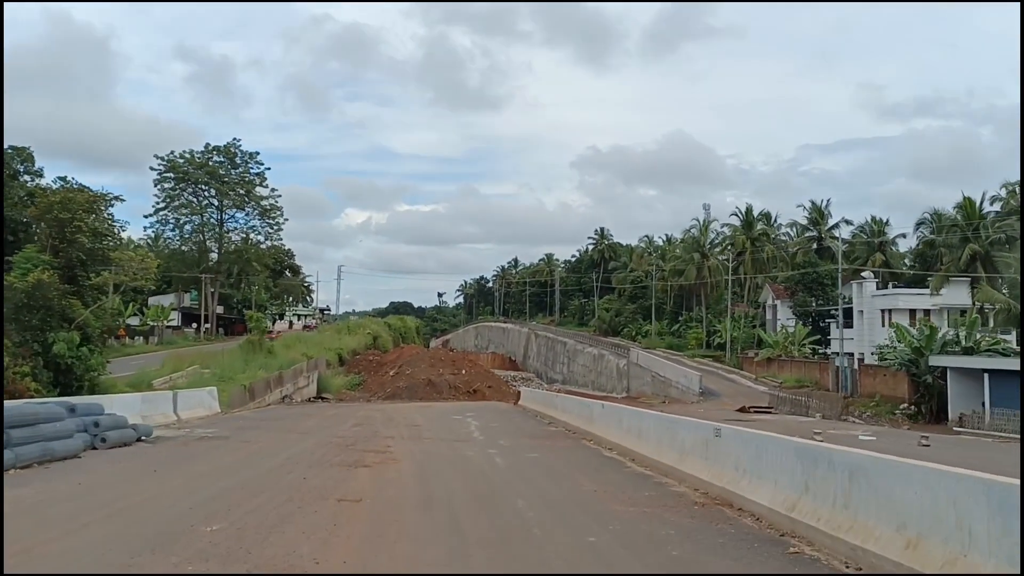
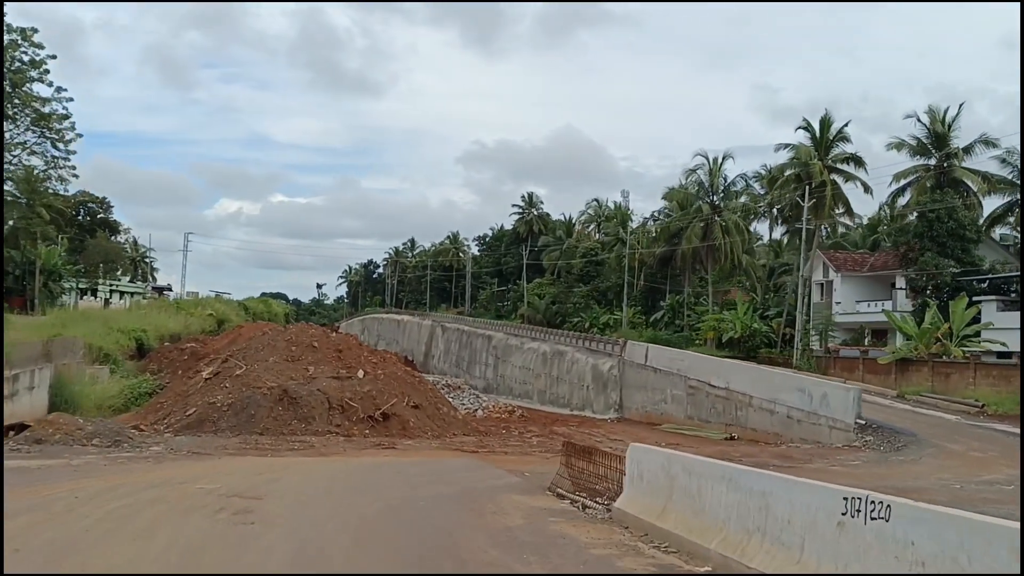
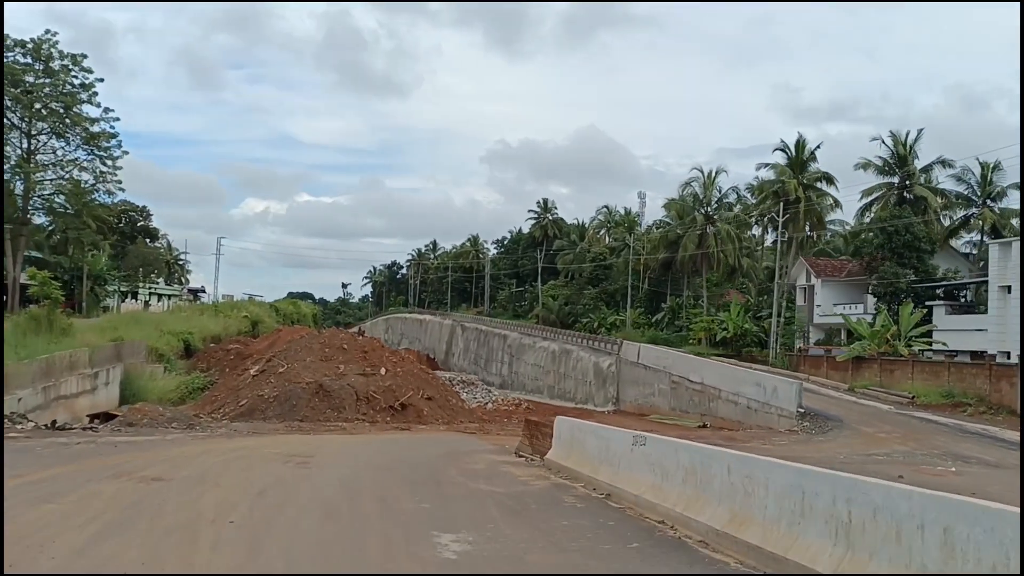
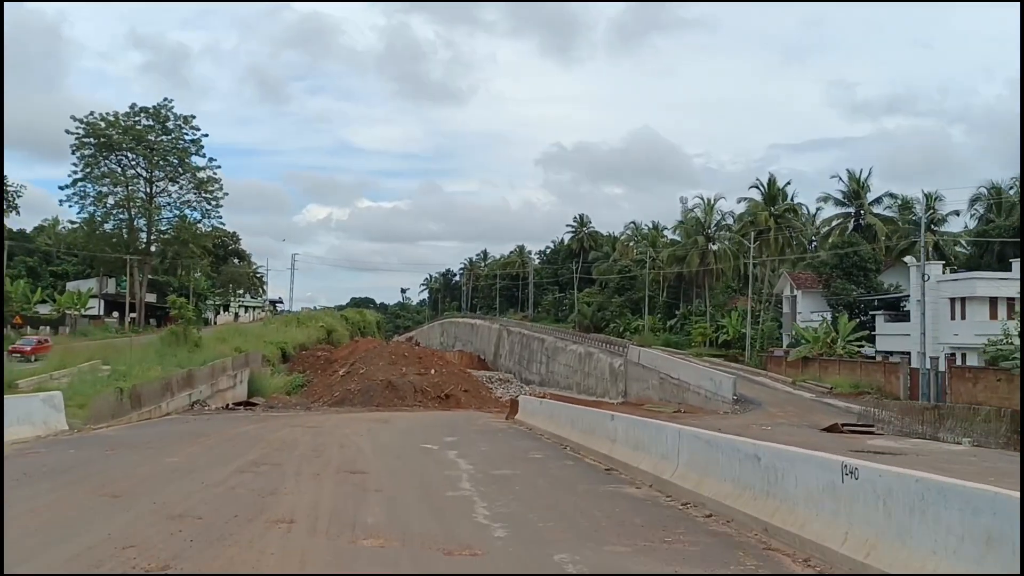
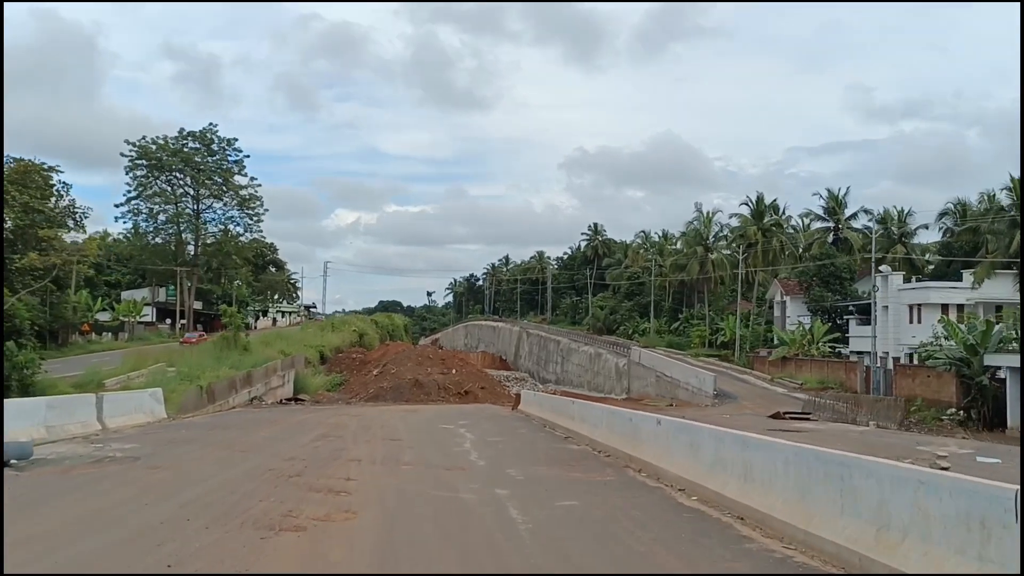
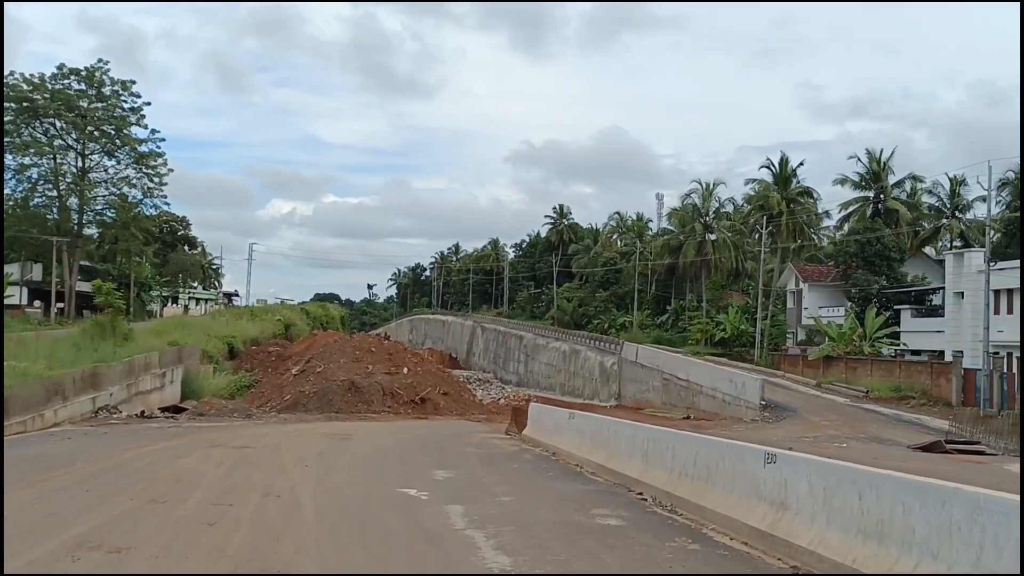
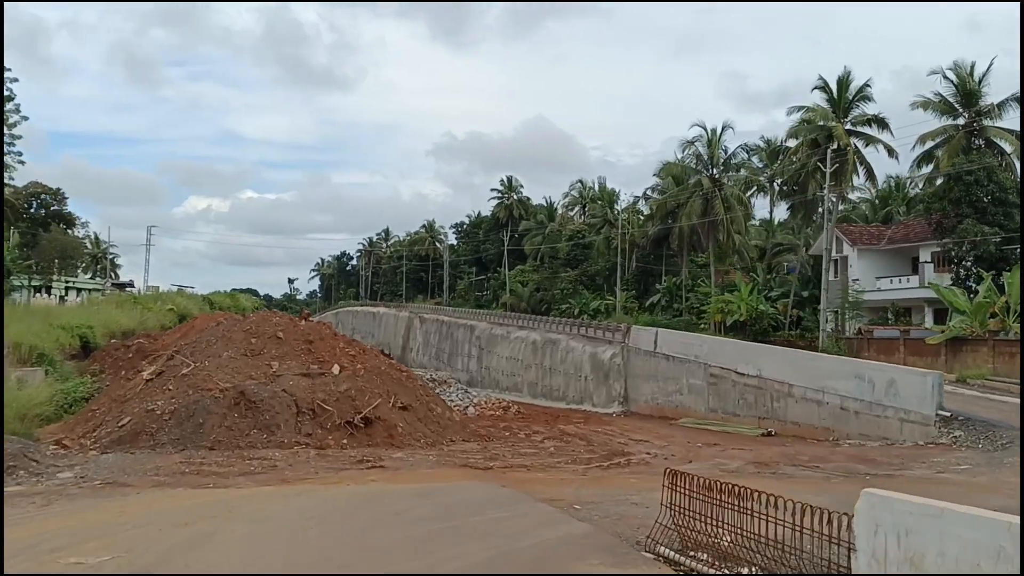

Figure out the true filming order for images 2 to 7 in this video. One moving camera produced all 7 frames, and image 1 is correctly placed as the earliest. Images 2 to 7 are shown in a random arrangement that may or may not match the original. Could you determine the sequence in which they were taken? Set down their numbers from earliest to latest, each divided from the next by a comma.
5, 4, 6, 3, 2, 7
